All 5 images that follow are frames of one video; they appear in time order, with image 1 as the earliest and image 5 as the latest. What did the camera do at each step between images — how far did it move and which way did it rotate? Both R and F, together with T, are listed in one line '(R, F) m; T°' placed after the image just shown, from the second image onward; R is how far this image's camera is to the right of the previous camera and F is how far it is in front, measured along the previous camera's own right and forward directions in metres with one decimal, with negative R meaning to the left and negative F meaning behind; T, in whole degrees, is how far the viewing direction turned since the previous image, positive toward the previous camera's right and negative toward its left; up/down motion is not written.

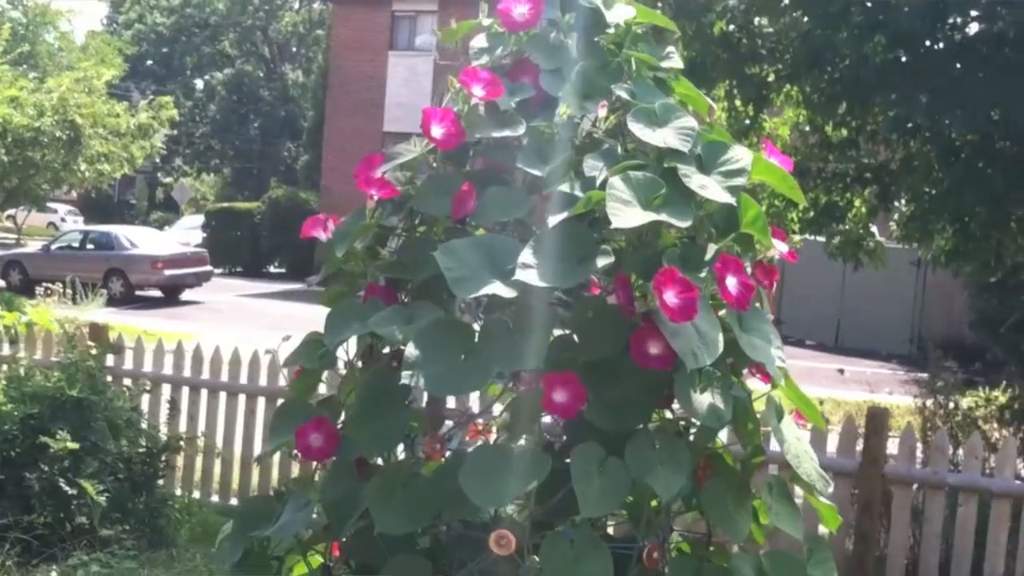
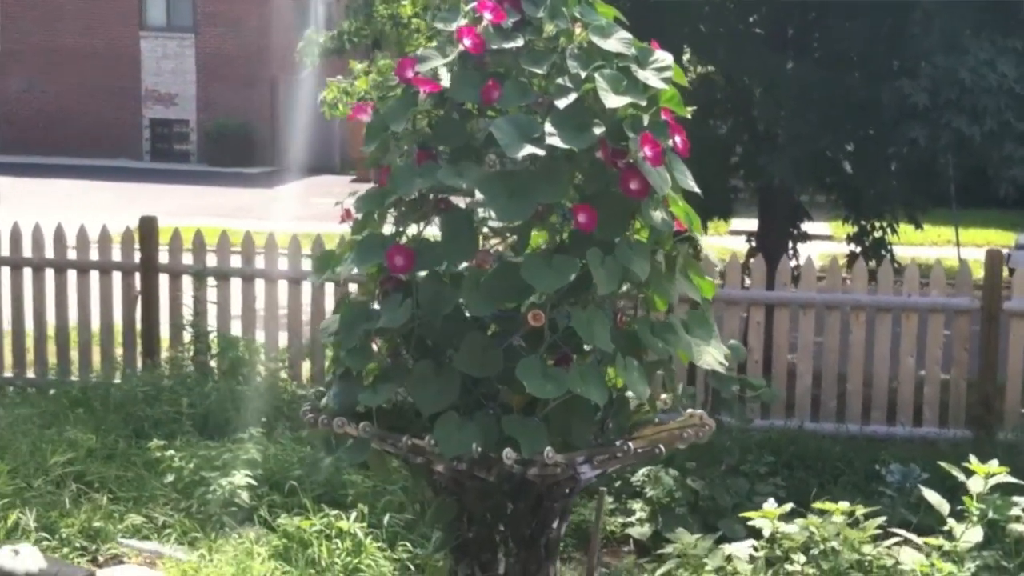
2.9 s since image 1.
(-1.0, -0.8) m; +20°
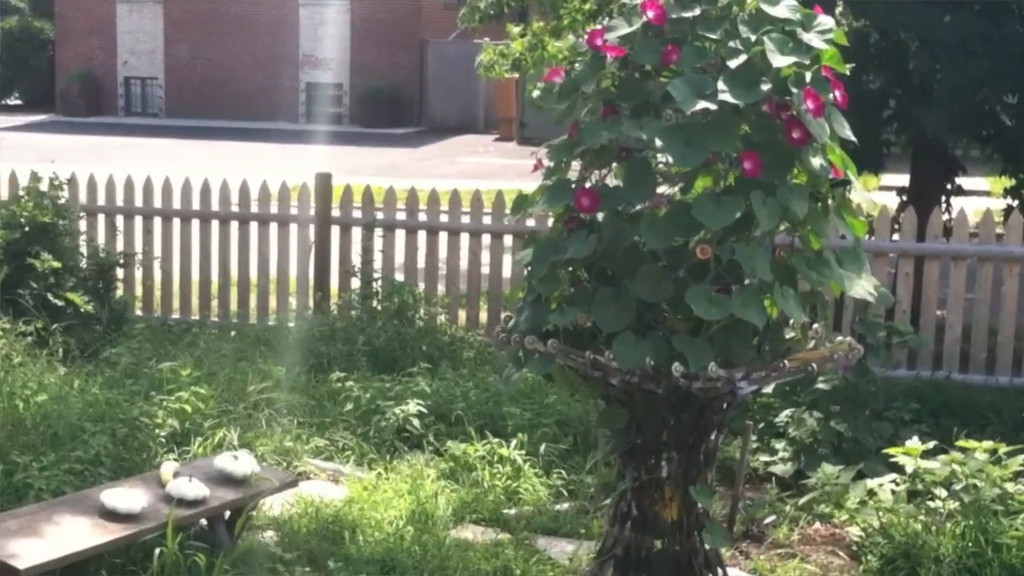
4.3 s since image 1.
(-0.1, -0.4) m; -6°
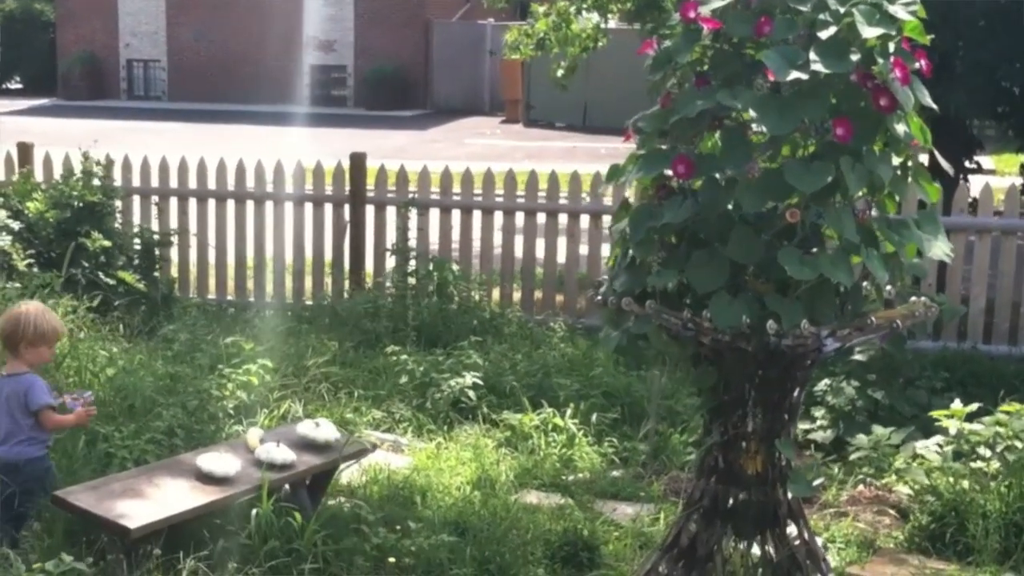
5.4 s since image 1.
(-0.3, -0.2) m; 0°
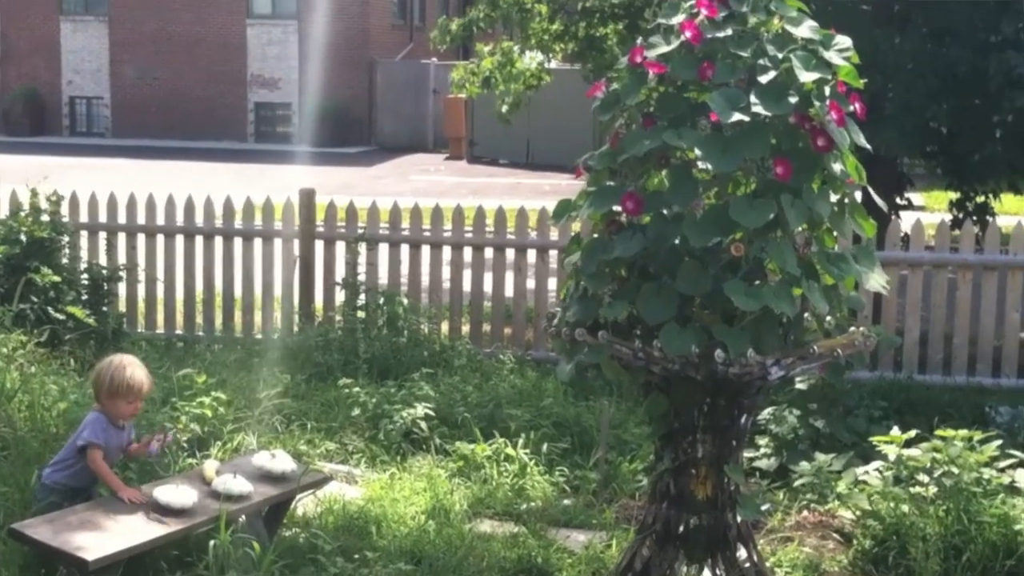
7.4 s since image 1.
(0.0, -0.1) m; +3°
